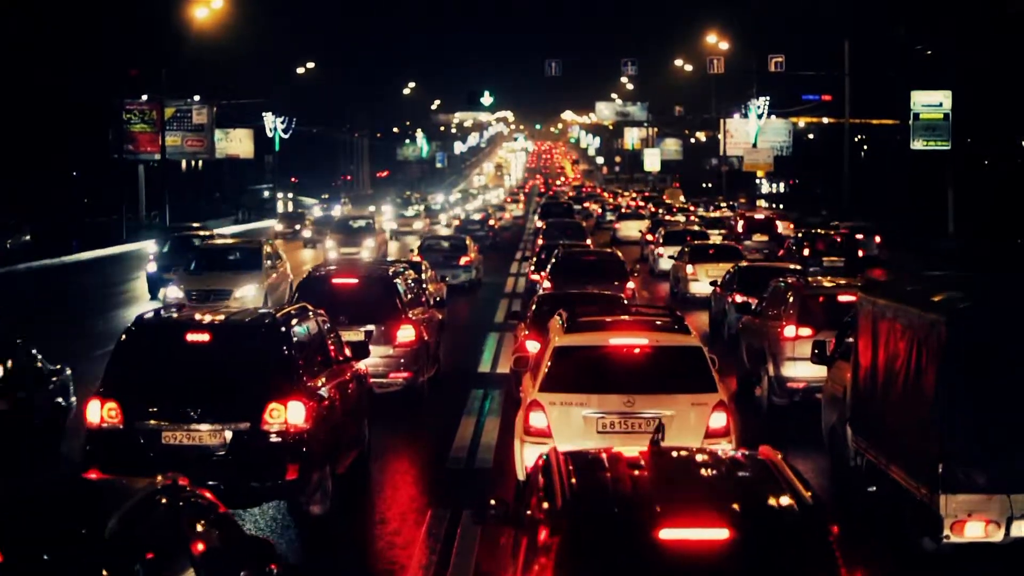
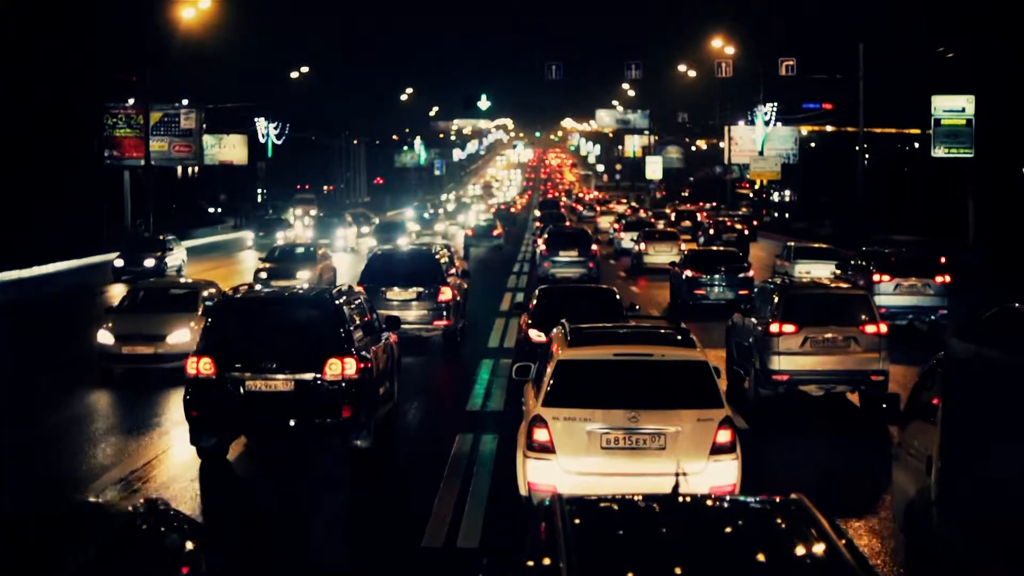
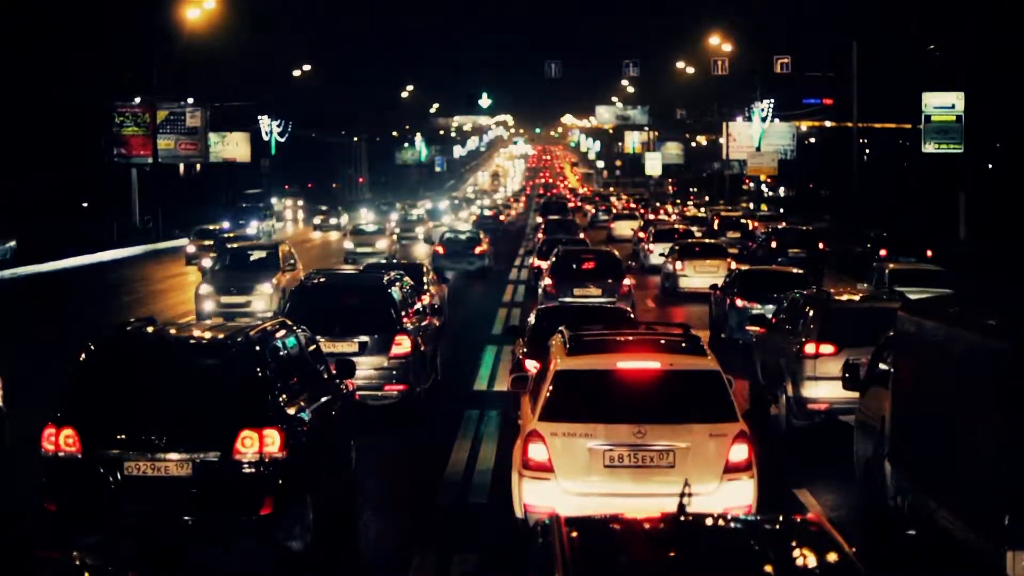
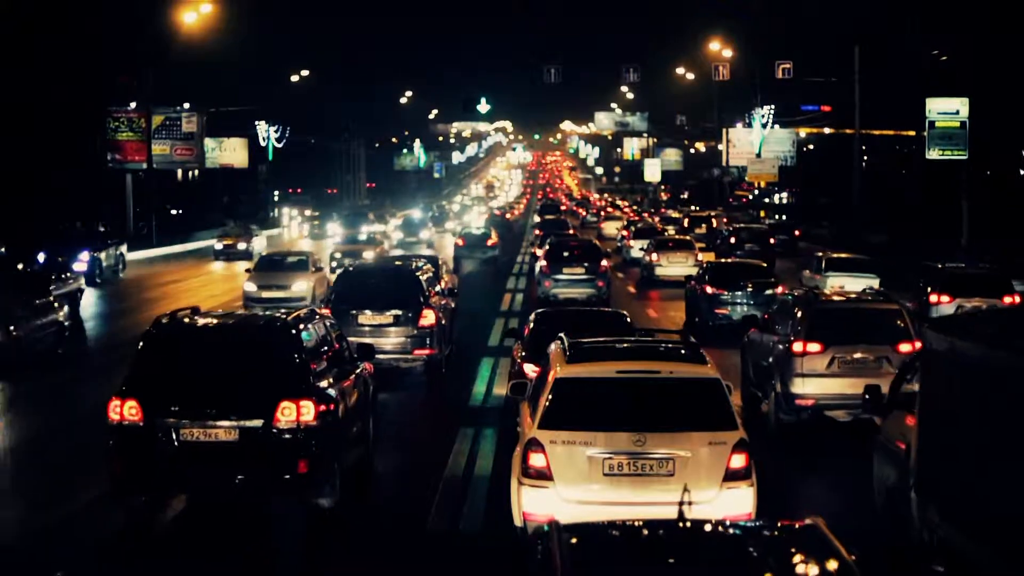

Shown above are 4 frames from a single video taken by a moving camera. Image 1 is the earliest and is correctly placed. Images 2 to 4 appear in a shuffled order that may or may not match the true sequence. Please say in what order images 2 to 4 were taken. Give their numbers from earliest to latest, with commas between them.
3, 4, 2
